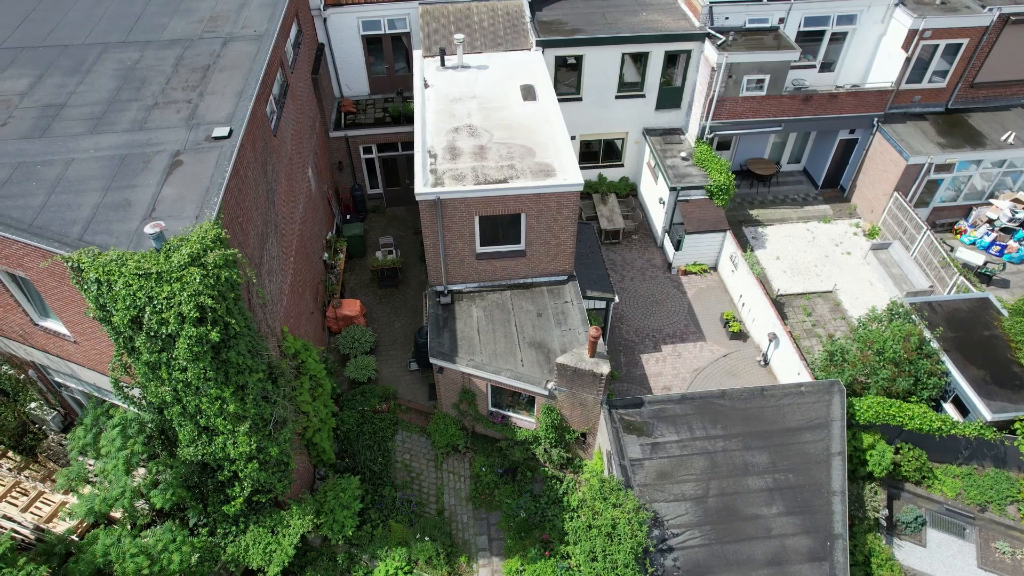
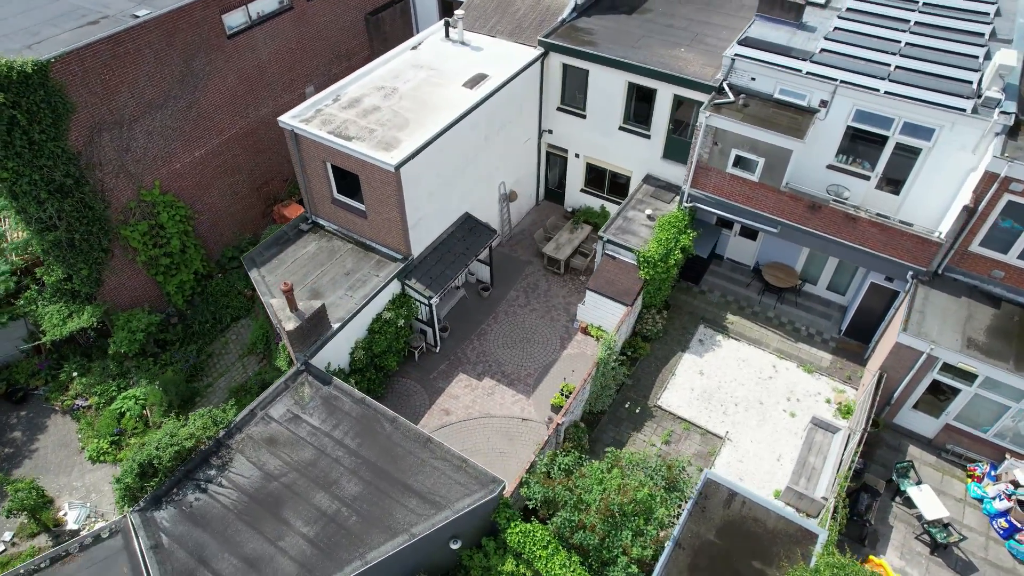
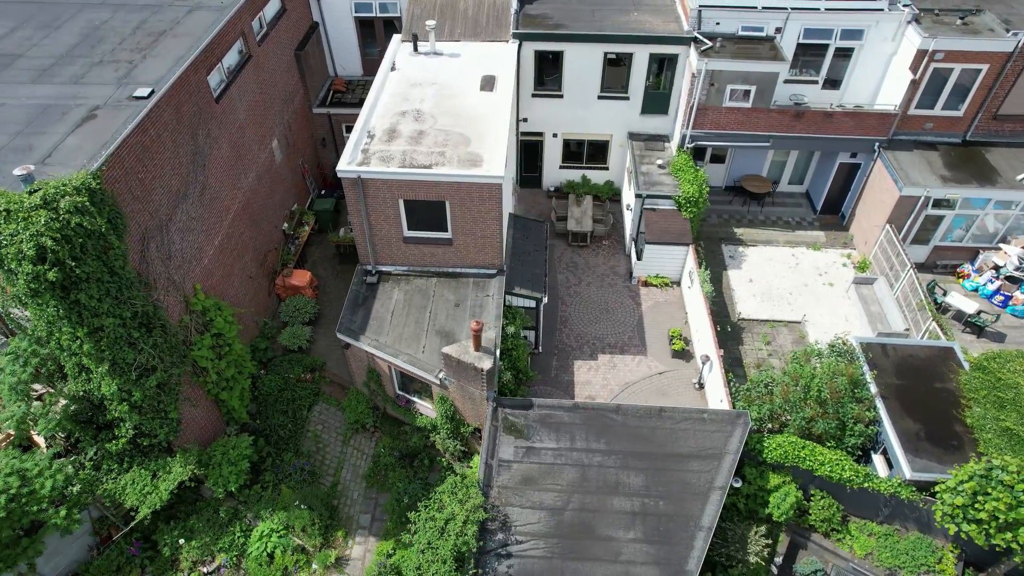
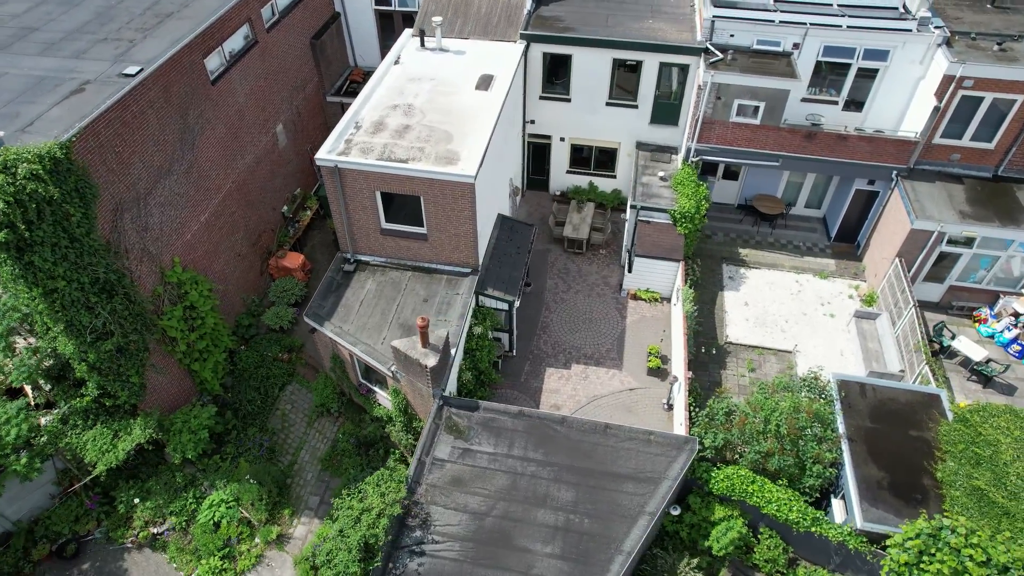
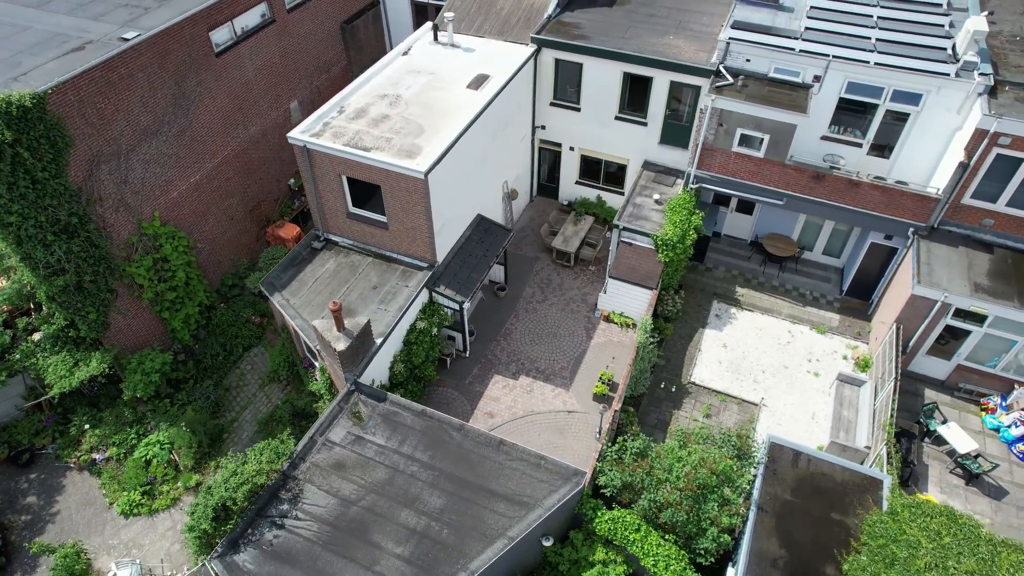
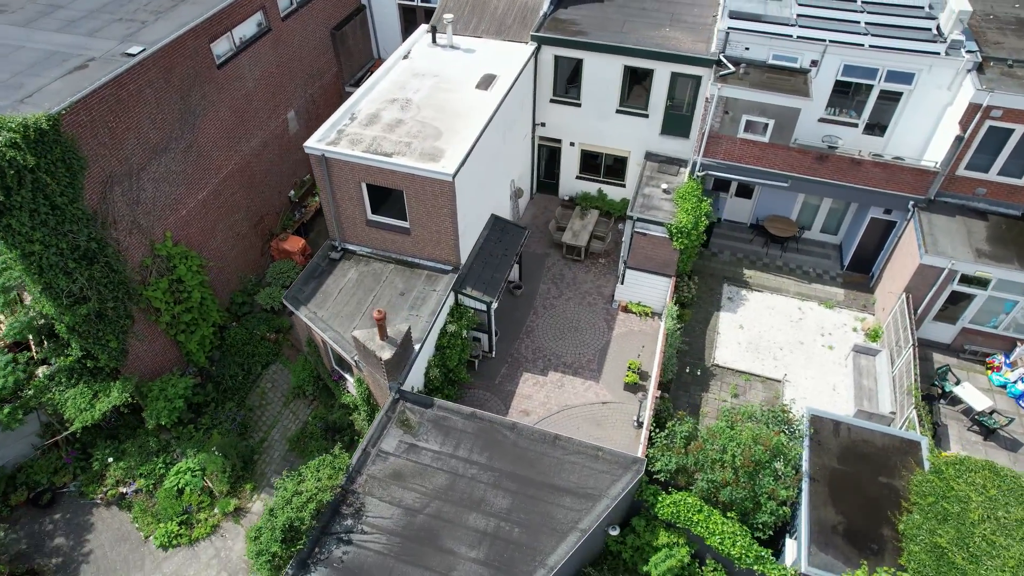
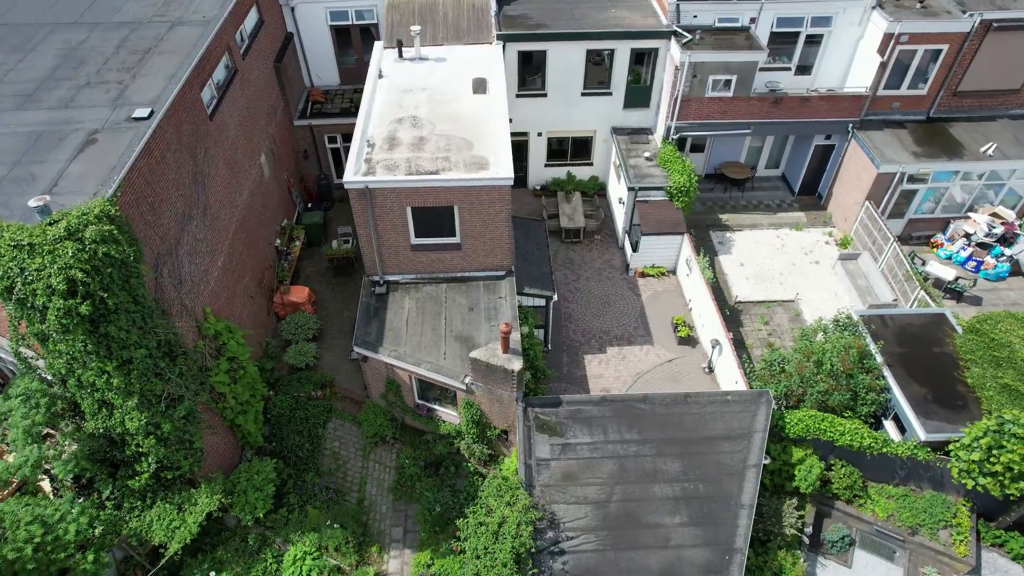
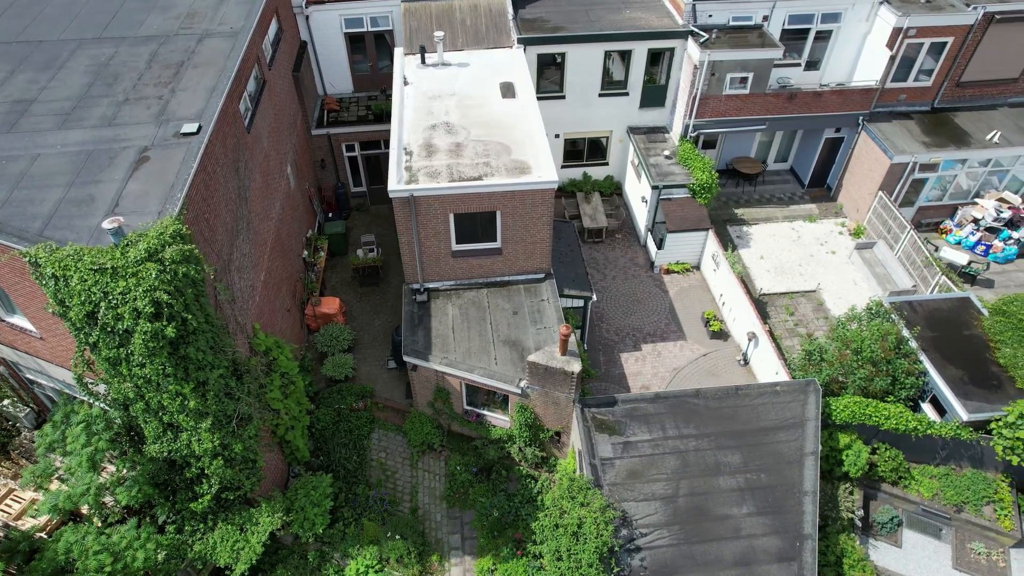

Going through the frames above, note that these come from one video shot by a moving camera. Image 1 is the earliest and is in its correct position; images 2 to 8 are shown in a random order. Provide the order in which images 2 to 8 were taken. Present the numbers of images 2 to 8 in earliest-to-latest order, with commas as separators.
8, 7, 3, 4, 6, 5, 2
